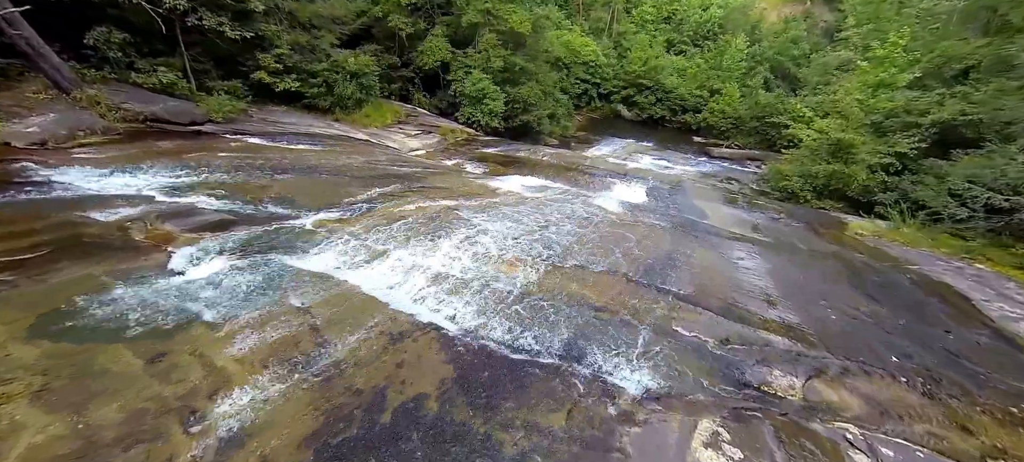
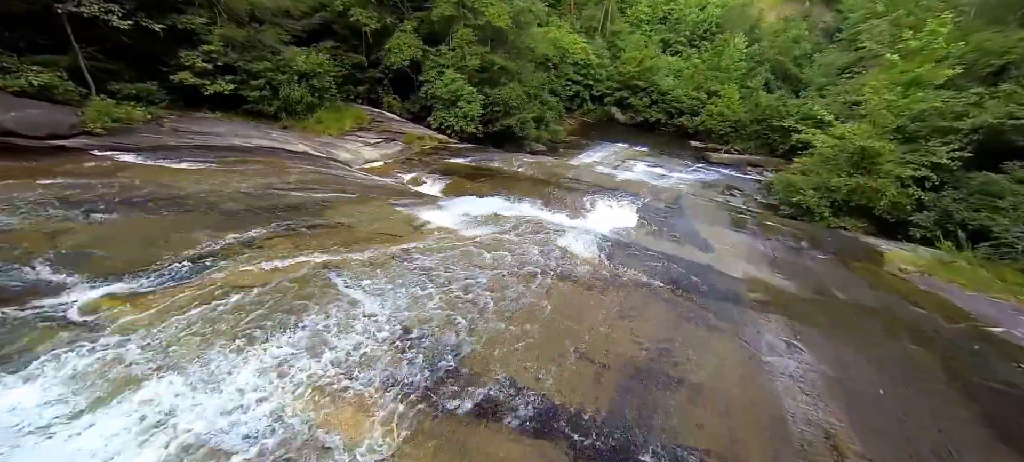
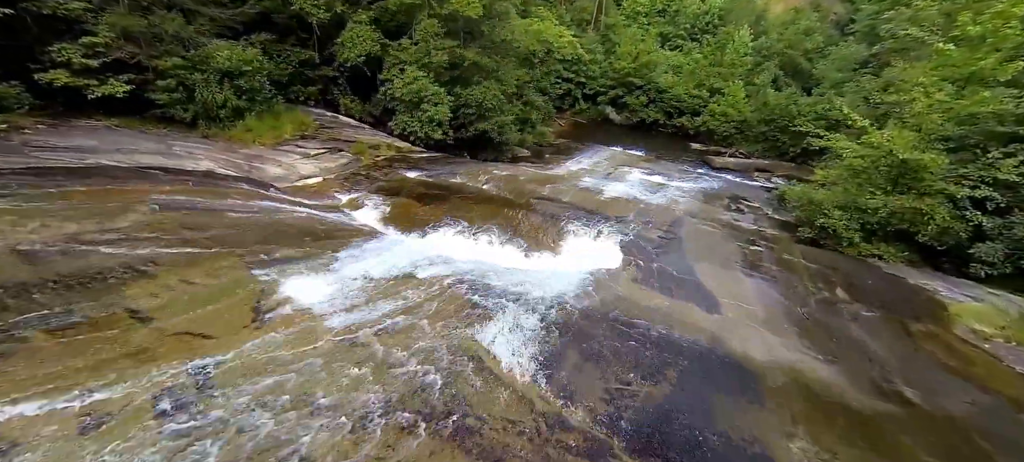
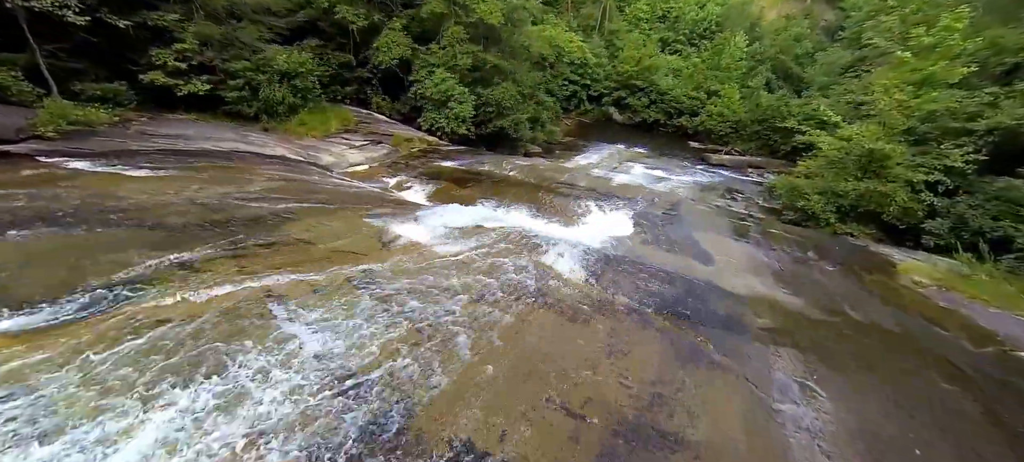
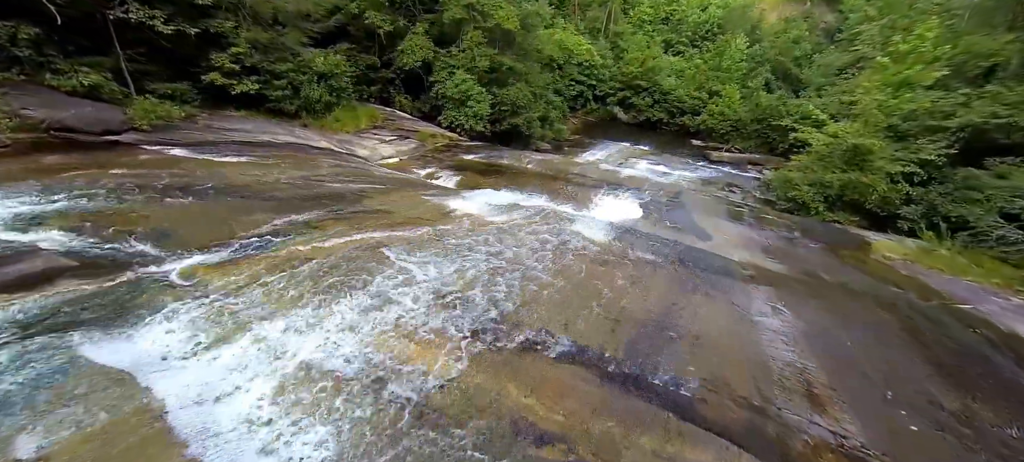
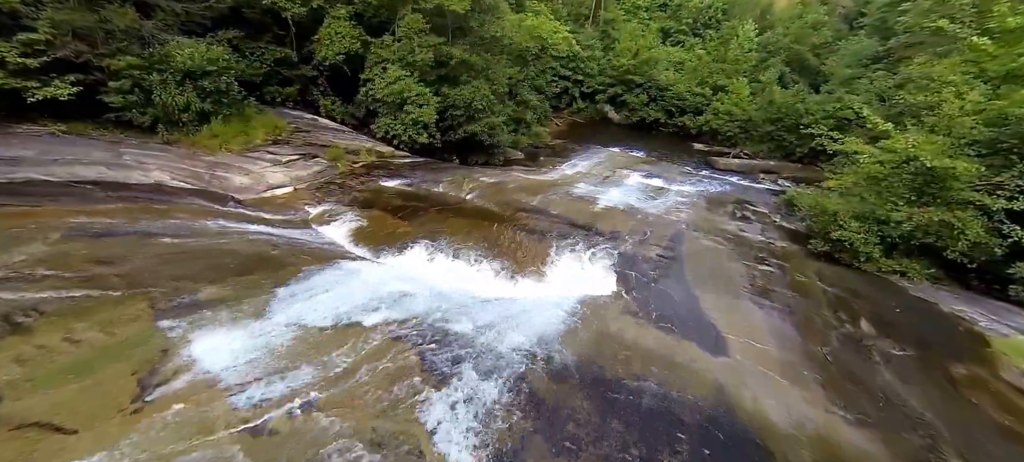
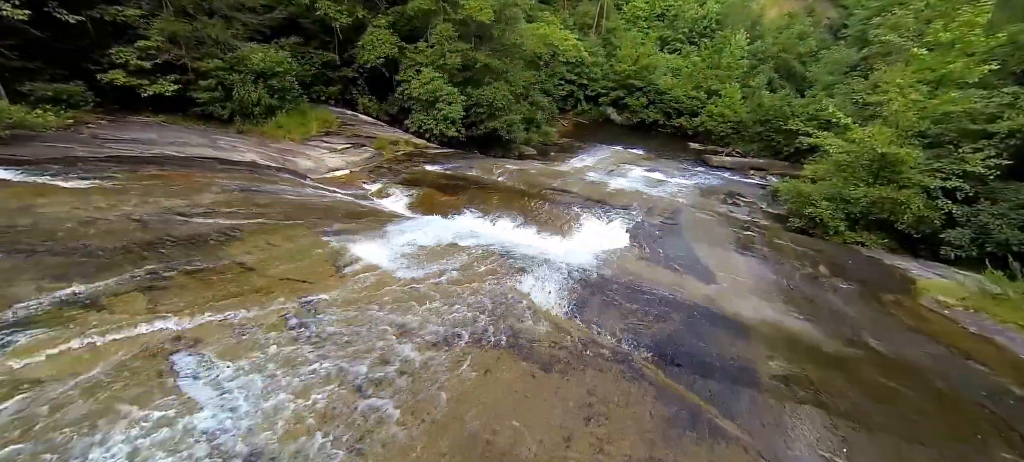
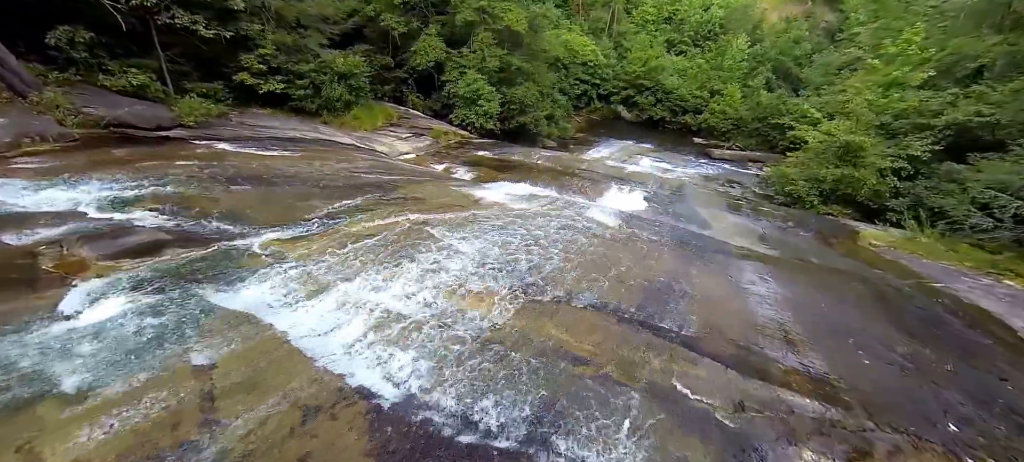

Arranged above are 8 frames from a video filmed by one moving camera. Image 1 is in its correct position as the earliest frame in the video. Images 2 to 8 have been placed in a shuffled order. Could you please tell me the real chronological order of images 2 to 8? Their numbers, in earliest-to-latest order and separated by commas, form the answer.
8, 5, 2, 4, 7, 3, 6
